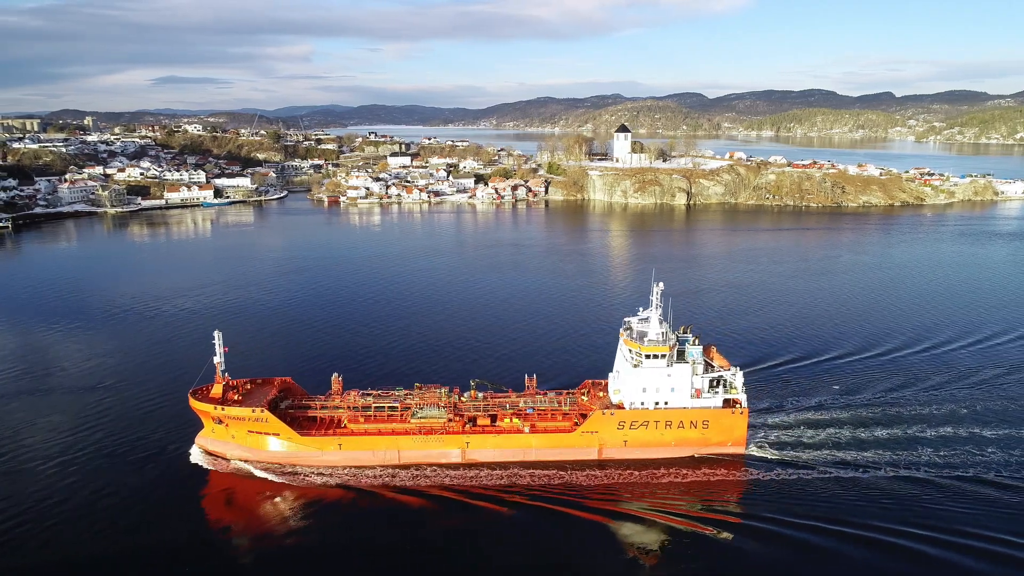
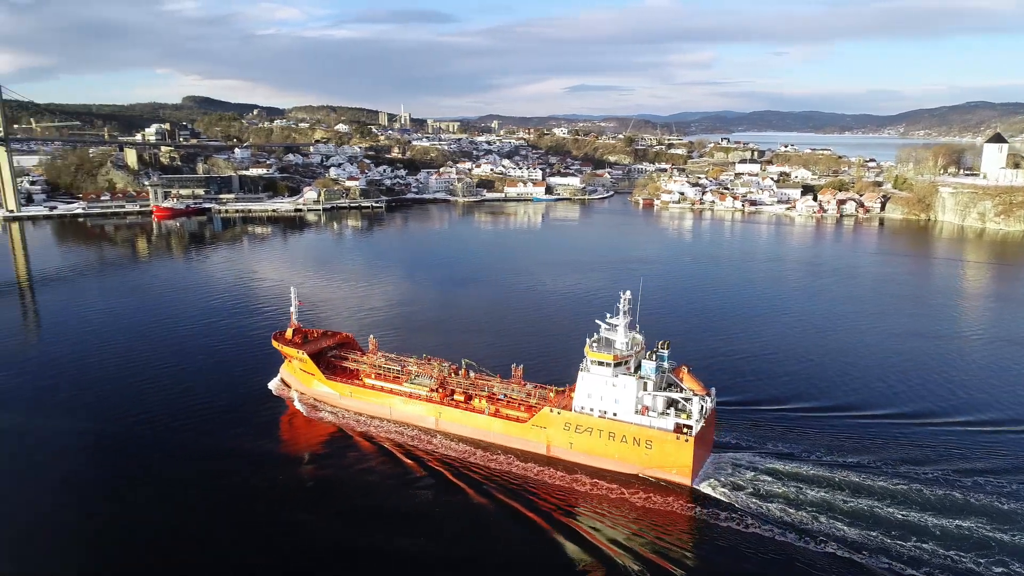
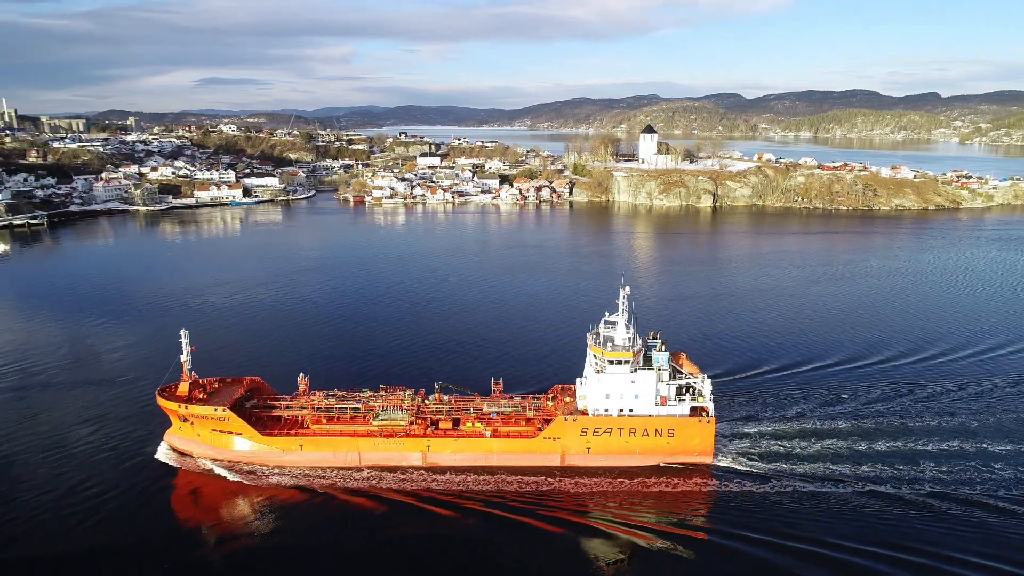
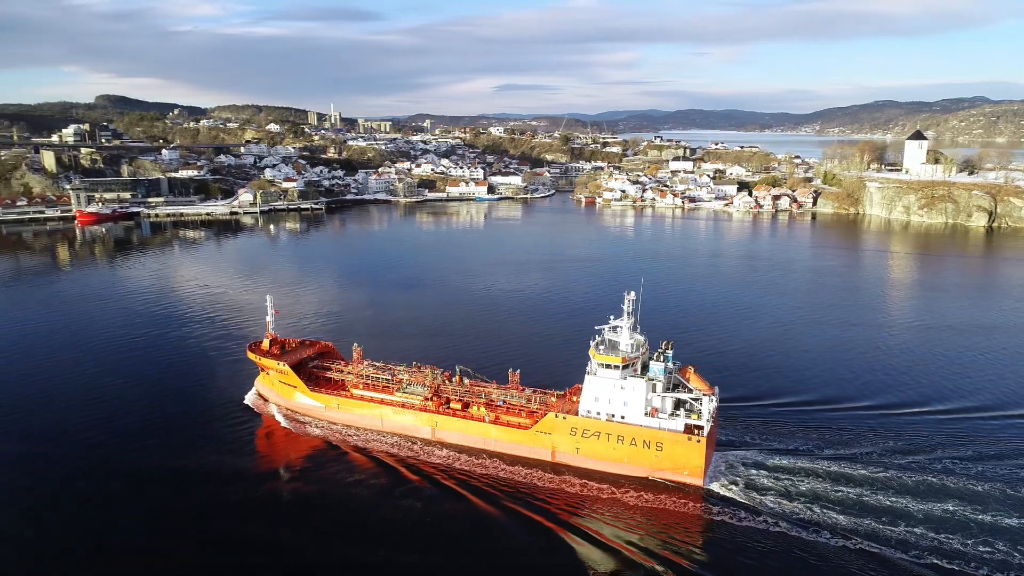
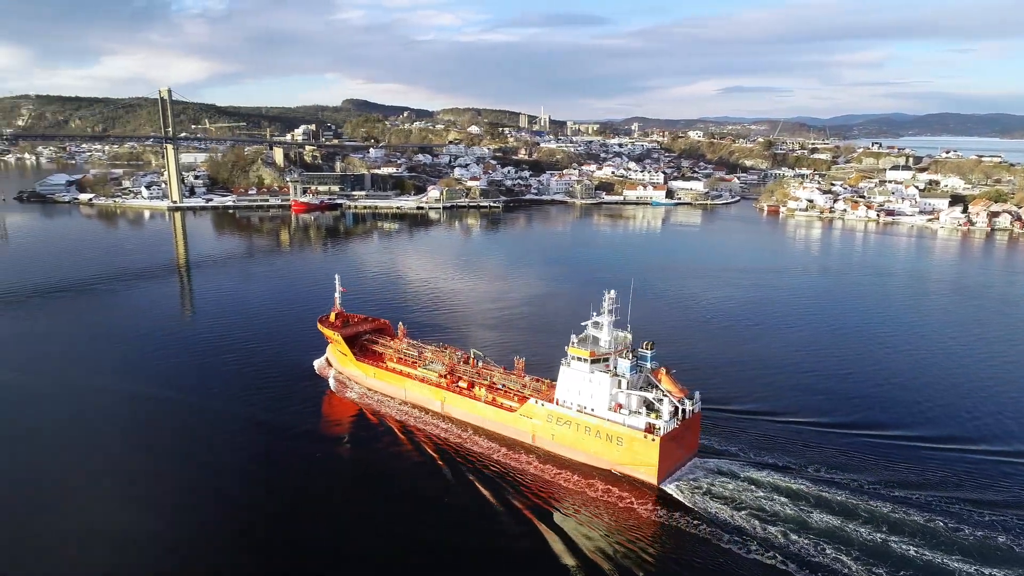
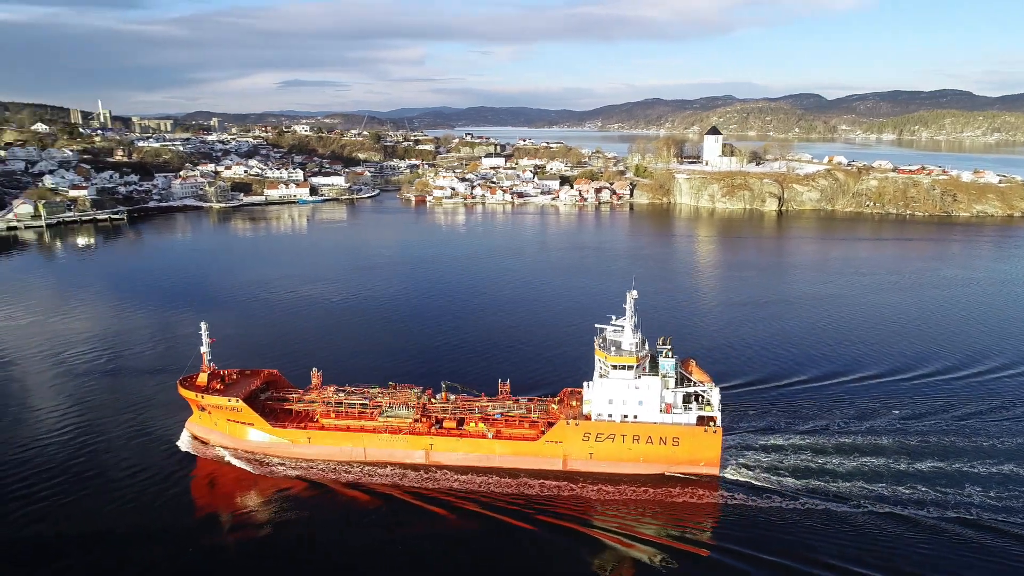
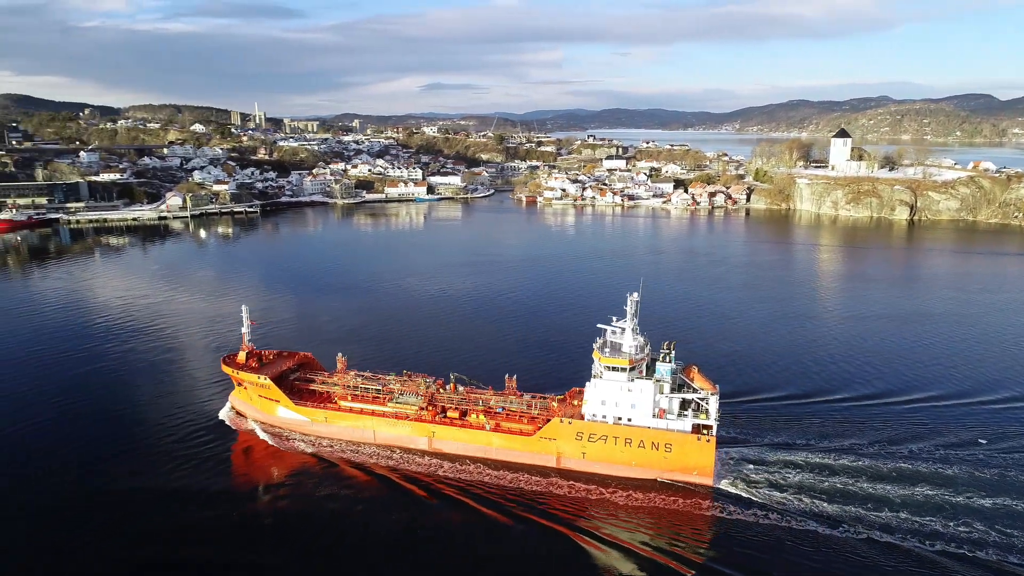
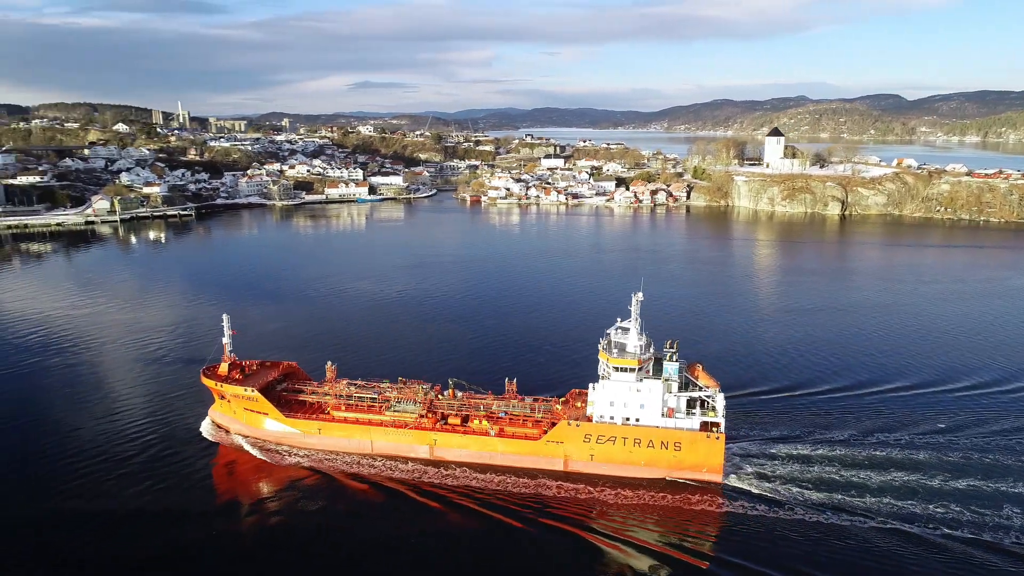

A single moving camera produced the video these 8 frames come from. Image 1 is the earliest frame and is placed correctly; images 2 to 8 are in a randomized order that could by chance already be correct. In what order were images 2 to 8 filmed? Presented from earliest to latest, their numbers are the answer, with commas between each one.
3, 6, 8, 7, 4, 2, 5
